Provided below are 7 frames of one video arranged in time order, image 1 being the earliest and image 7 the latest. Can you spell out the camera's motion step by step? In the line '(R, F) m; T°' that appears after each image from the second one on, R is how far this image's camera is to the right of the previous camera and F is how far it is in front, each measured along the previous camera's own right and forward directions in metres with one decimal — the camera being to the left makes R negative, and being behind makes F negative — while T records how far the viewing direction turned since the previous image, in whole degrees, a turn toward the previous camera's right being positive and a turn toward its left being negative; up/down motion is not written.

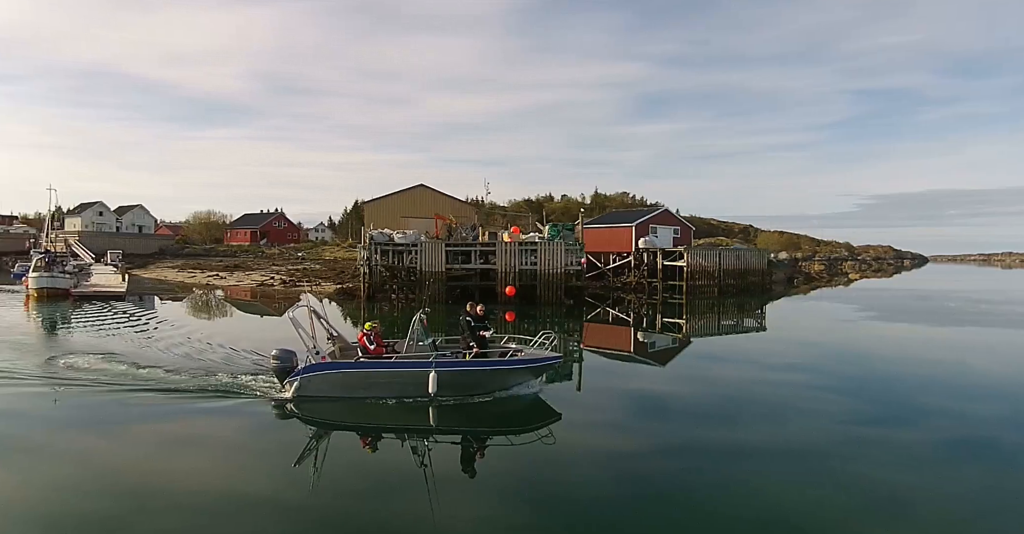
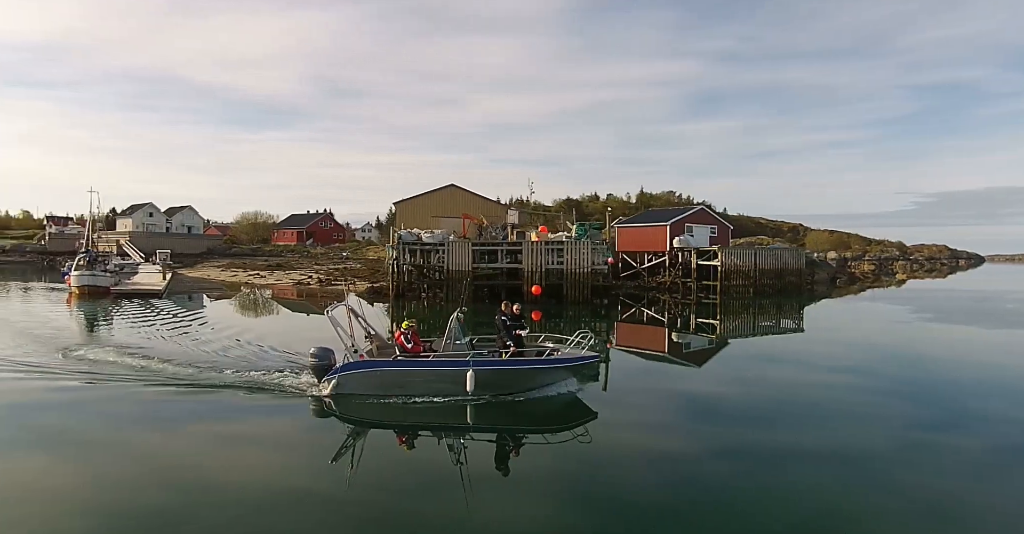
(+0.2, 0.0) m; -4°
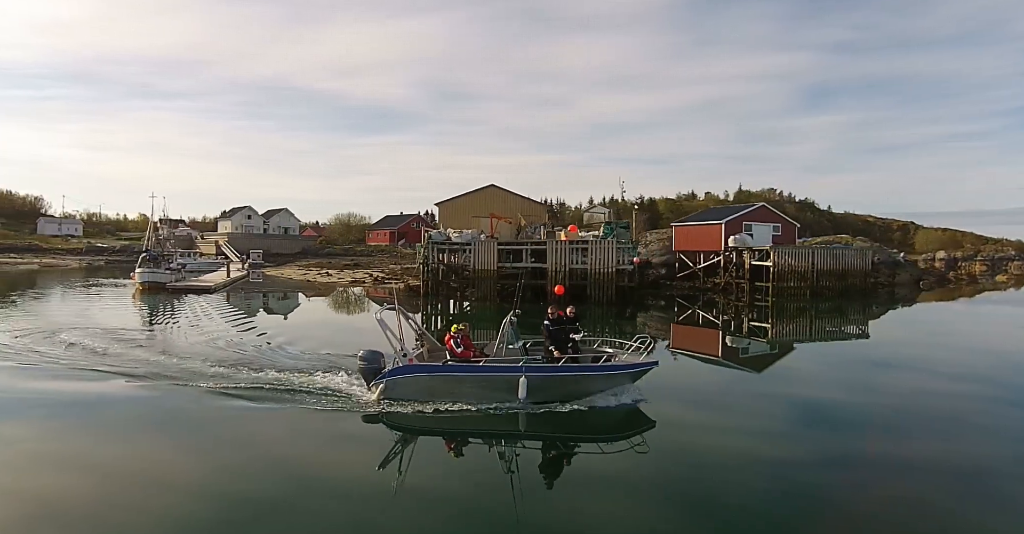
(+0.7, +0.2) m; -8°
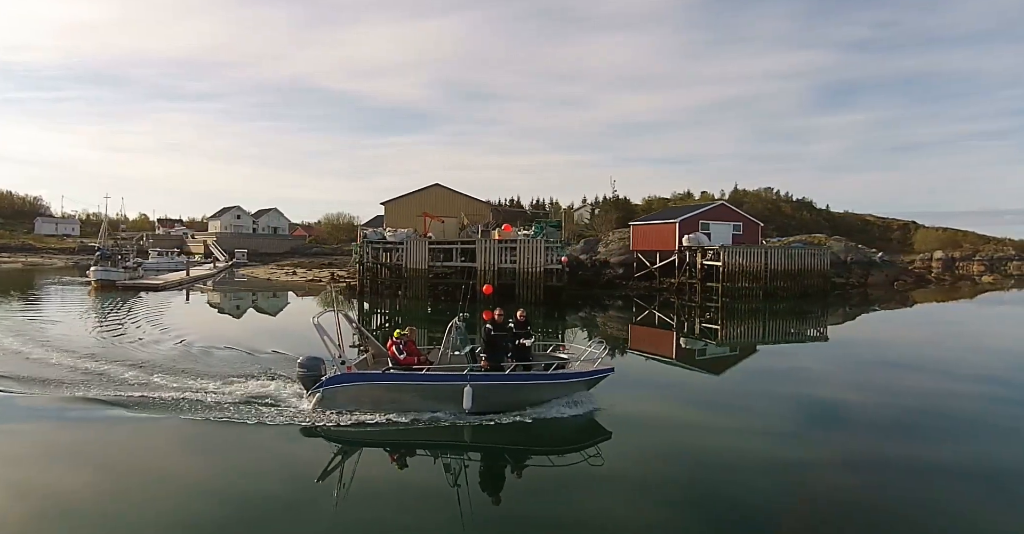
(+0.9, +0.2) m; 0°
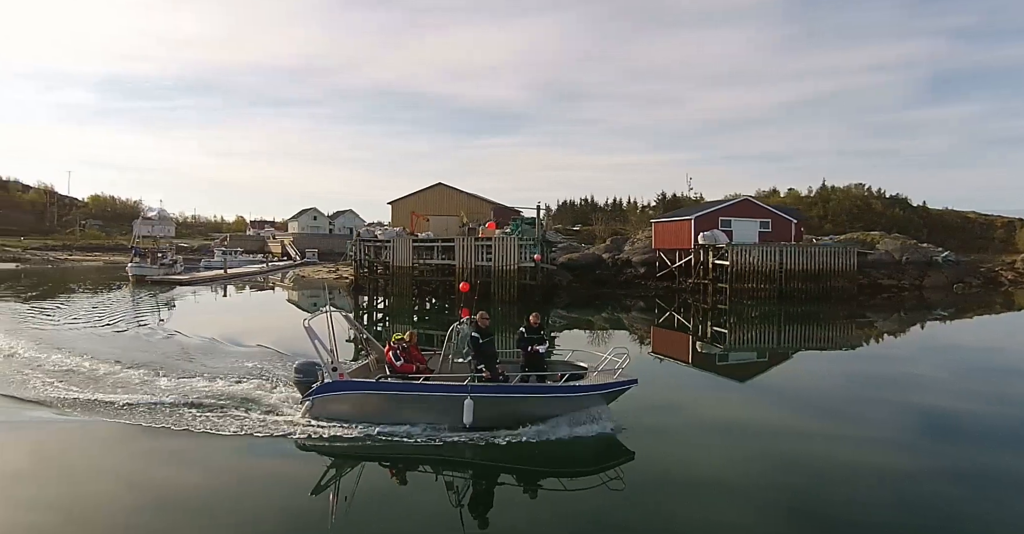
(+1.2, +0.2) m; -7°
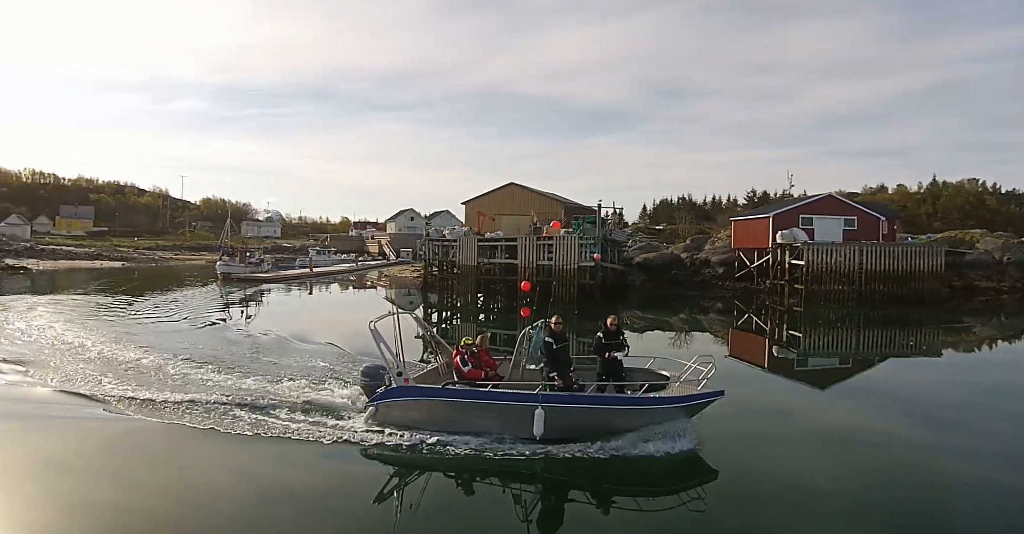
(+0.3, -0.1) m; -8°
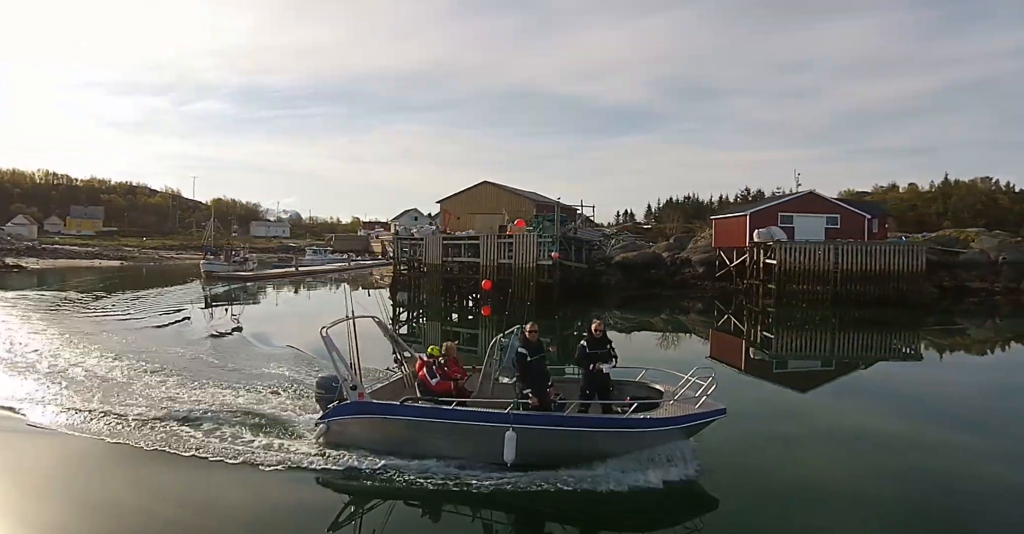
(+0.6, +0.1) m; -1°
